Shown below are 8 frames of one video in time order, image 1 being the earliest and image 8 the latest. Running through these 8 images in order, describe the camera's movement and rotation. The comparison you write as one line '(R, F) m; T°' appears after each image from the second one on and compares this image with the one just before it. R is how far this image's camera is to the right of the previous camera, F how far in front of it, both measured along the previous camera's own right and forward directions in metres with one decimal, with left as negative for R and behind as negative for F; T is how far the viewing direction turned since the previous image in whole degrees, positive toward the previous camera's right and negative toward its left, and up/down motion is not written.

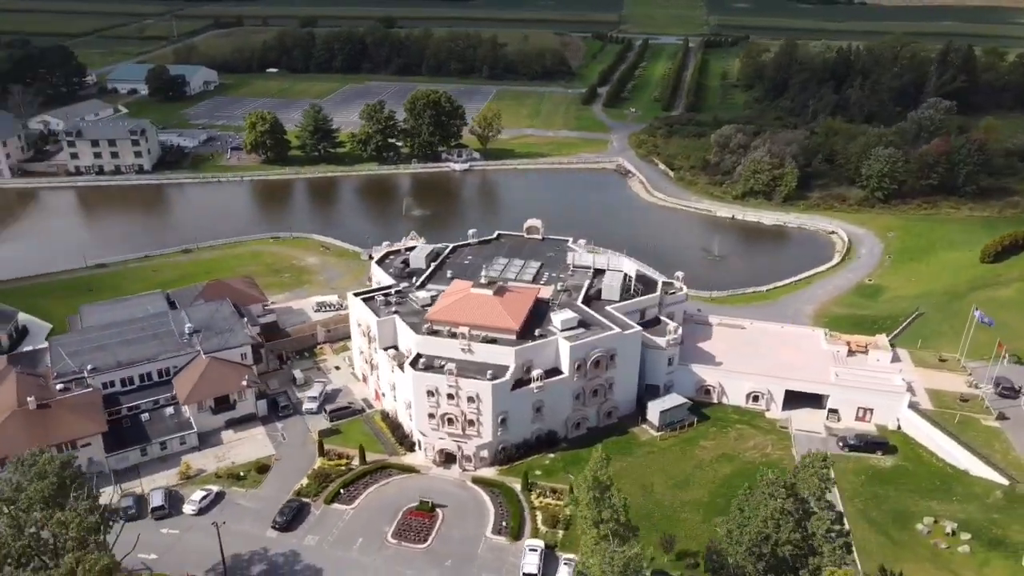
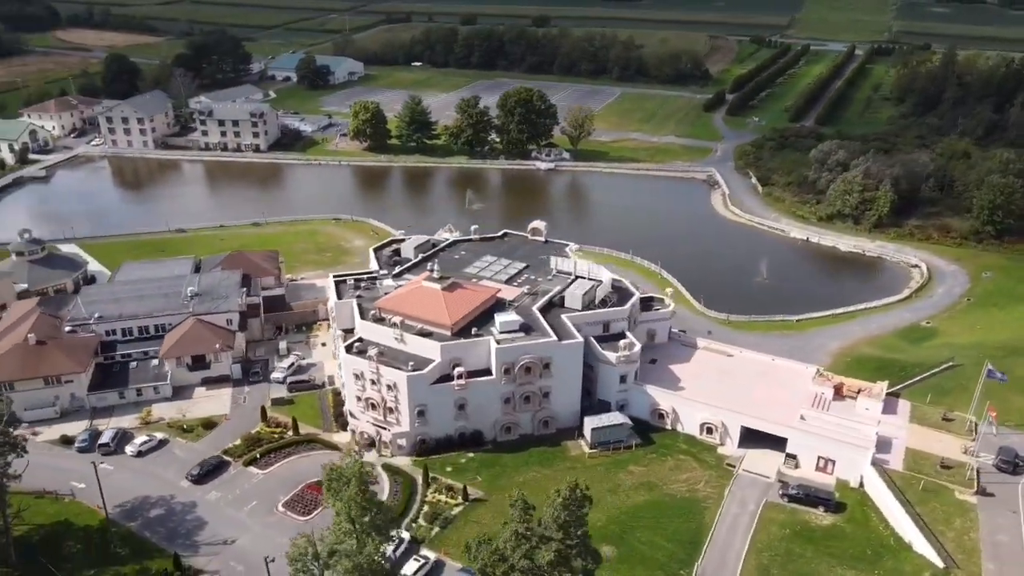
(+15.5, +1.9) m; -13°
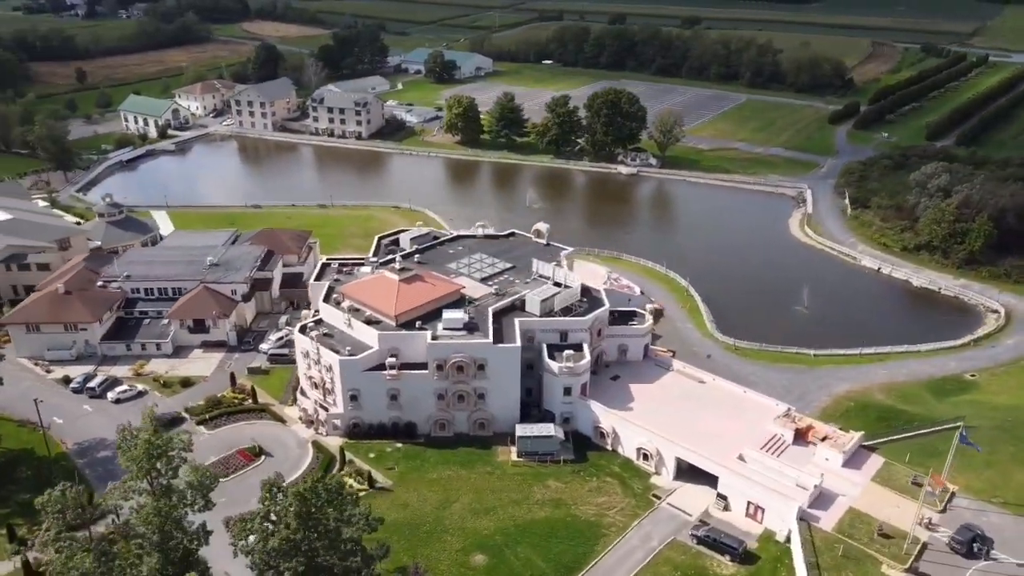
(+14.5, +2.0) m; -12°
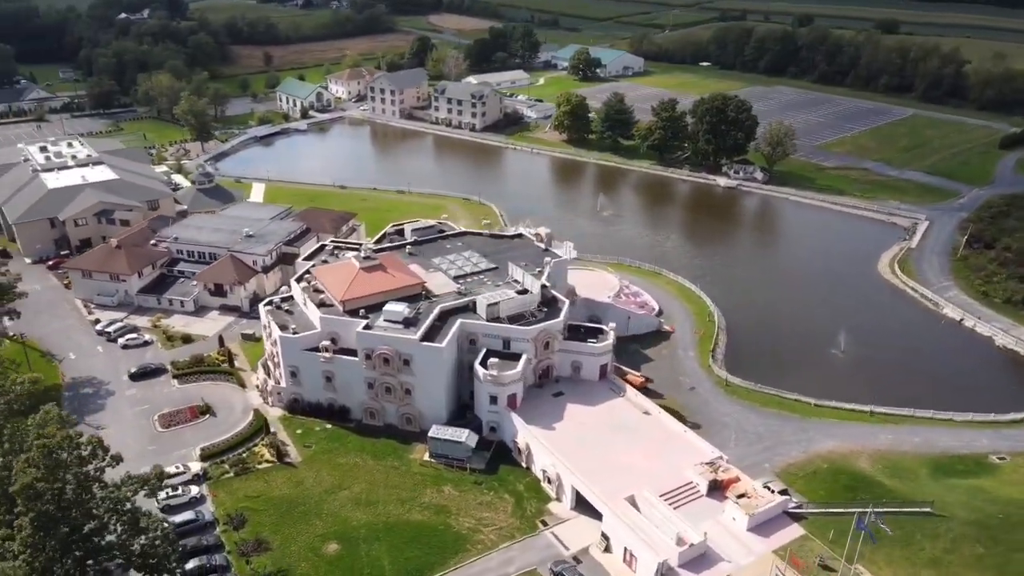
(+16.6, +3.1) m; -14°
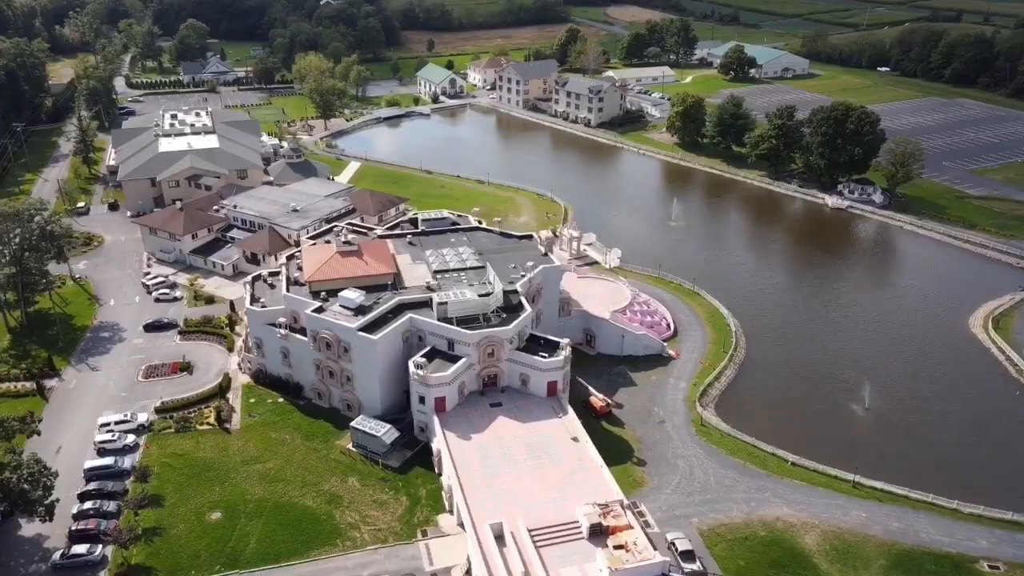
(+15.5, +3.8) m; -14°
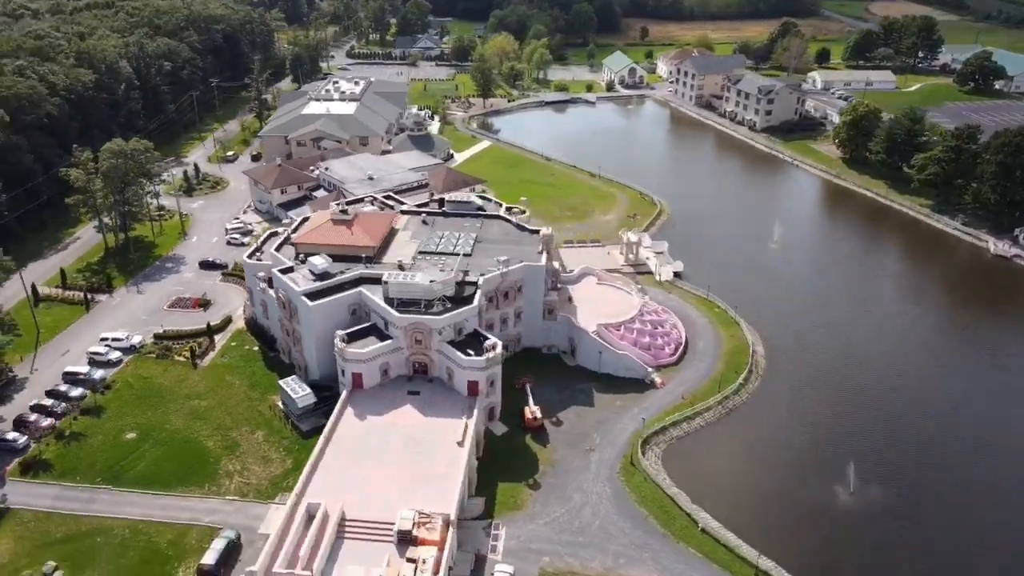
(+19.5, +5.5) m; -18°
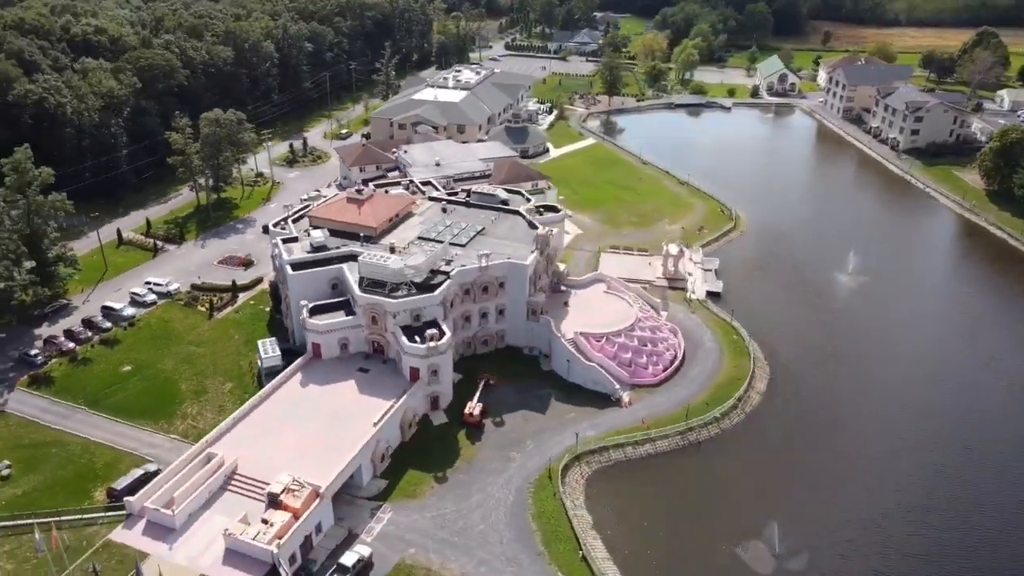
(+15.2, +2.4) m; -14°
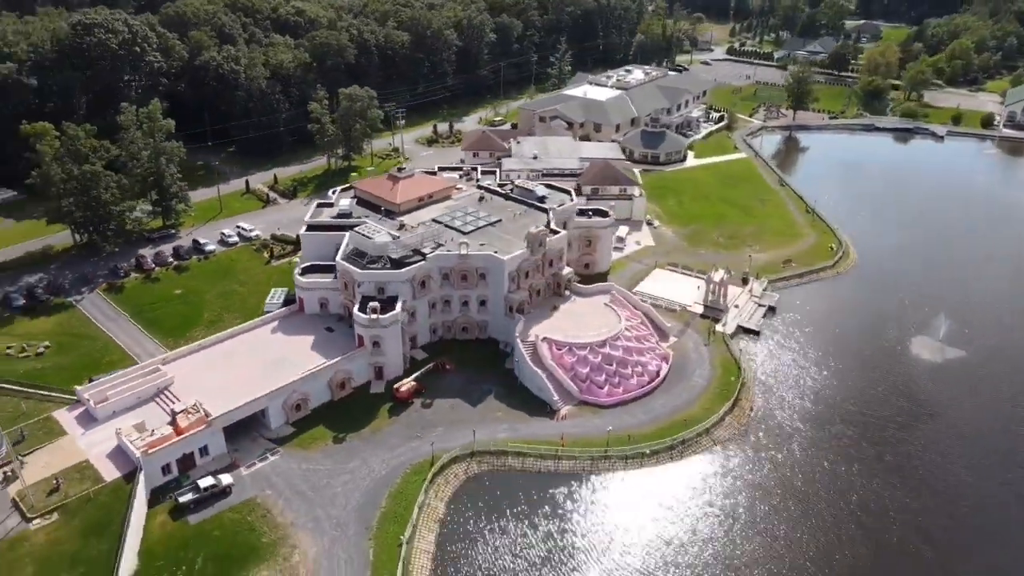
(+20.6, +3.6) m; -20°
